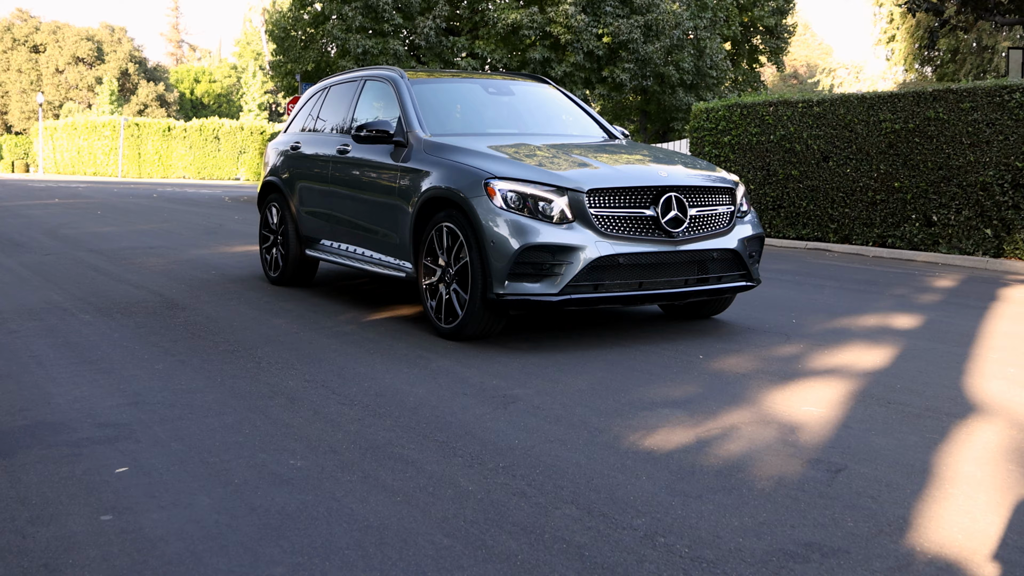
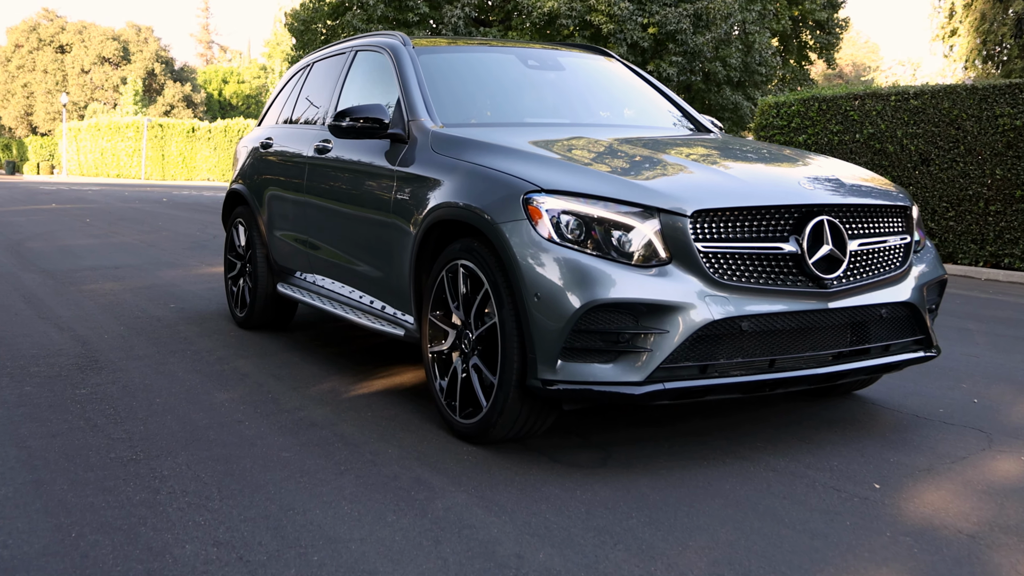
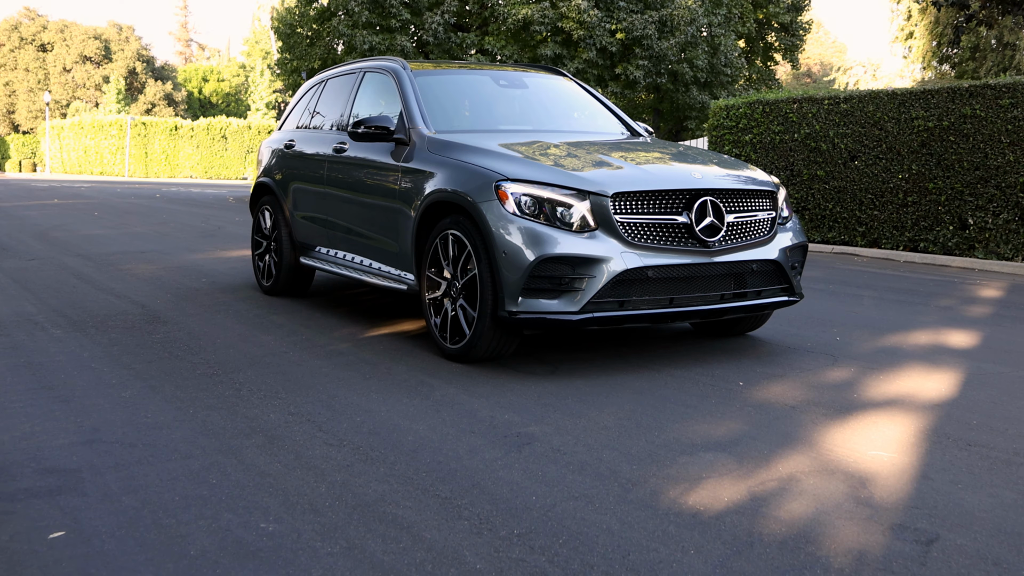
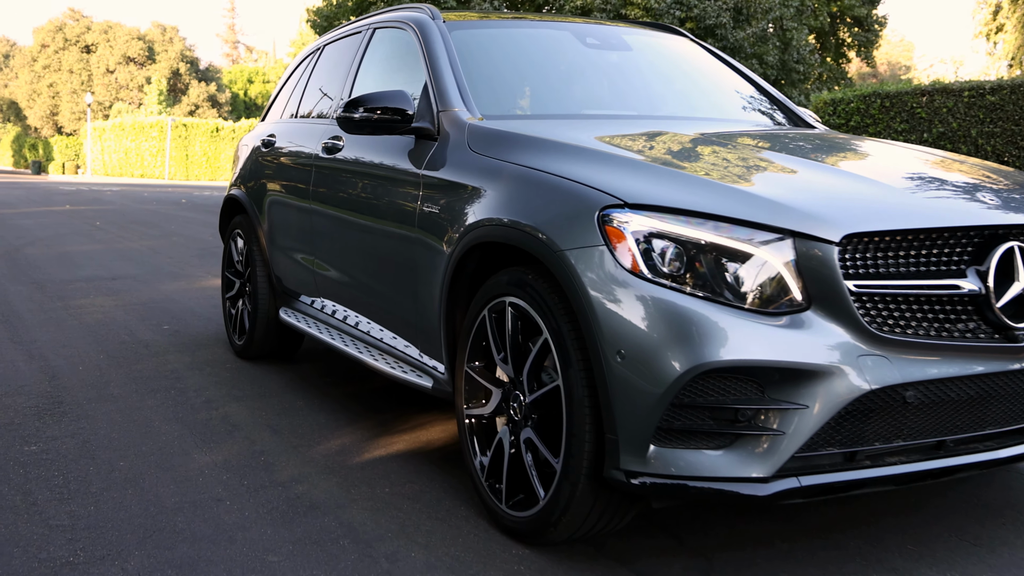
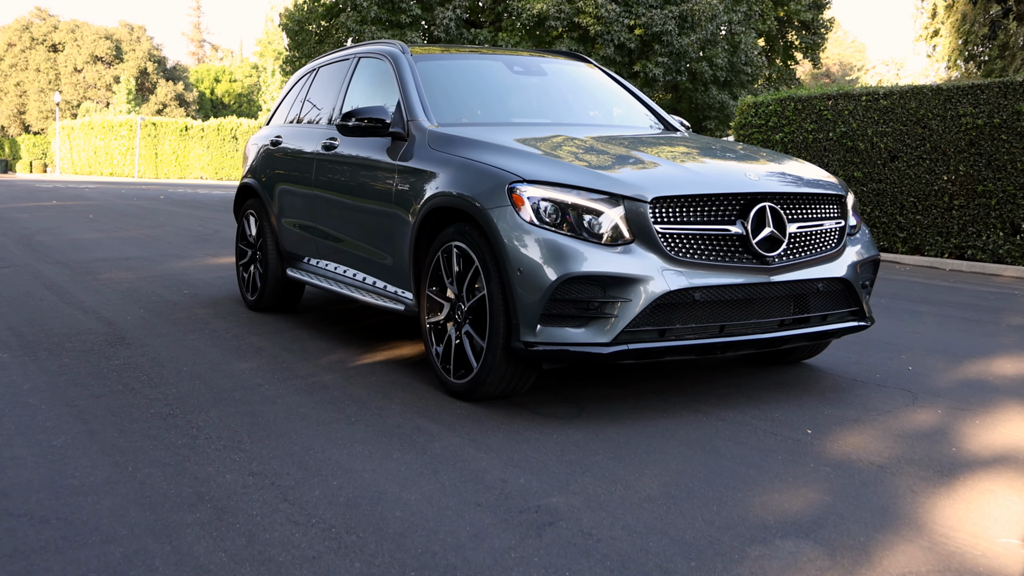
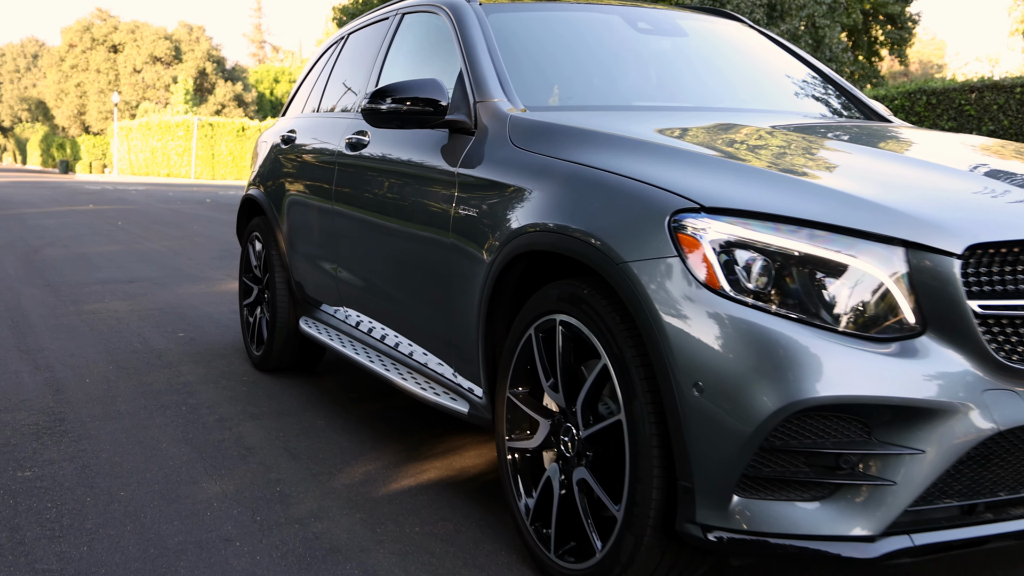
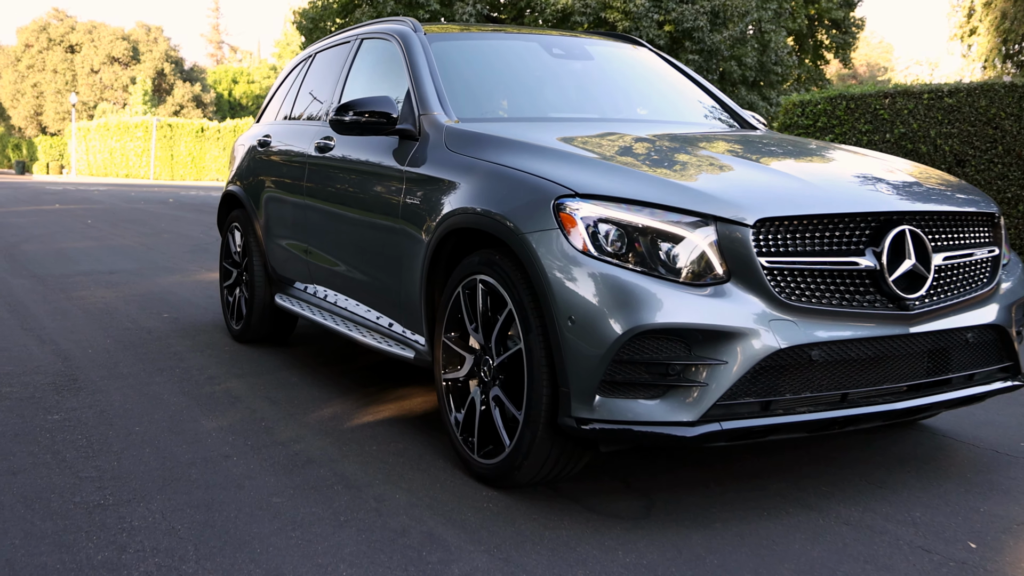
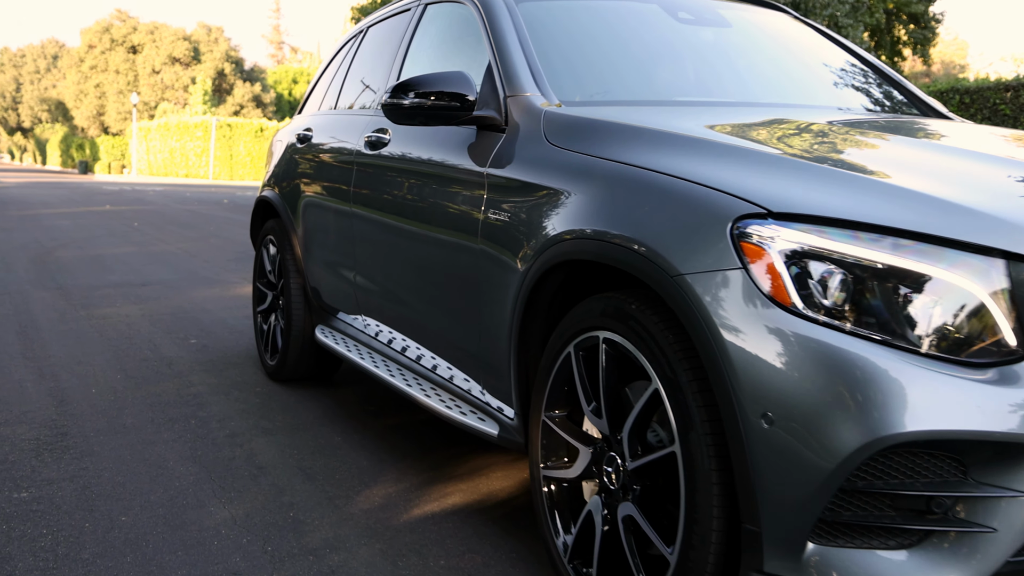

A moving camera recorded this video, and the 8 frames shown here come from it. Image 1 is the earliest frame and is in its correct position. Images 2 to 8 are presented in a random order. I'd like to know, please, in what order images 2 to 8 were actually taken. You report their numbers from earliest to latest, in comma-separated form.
3, 5, 2, 7, 4, 6, 8
